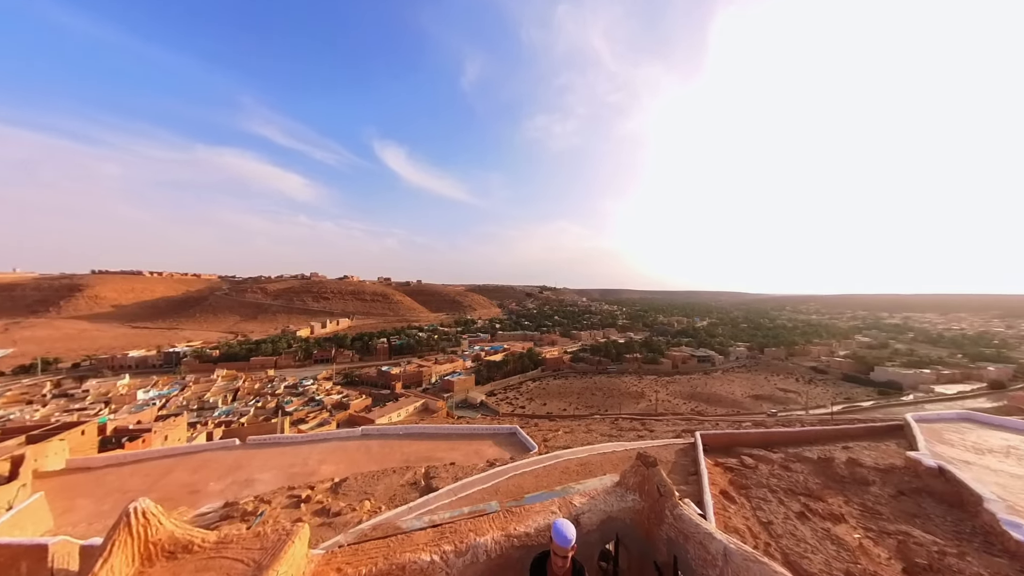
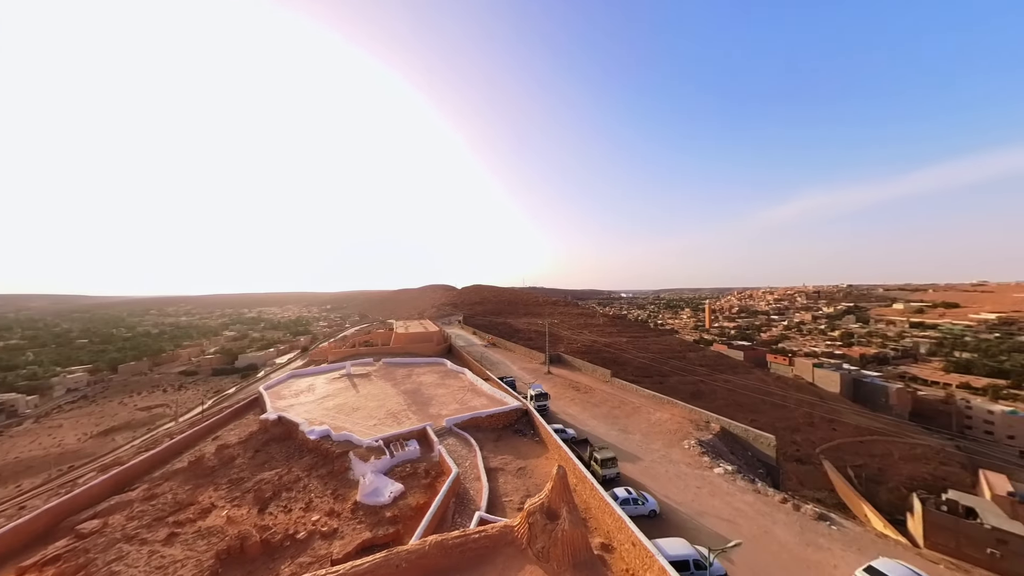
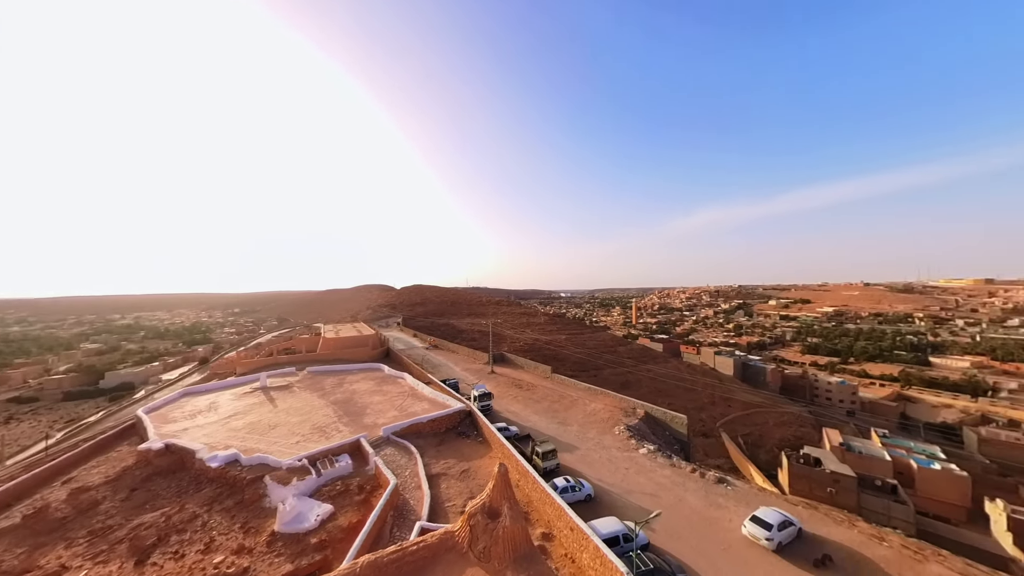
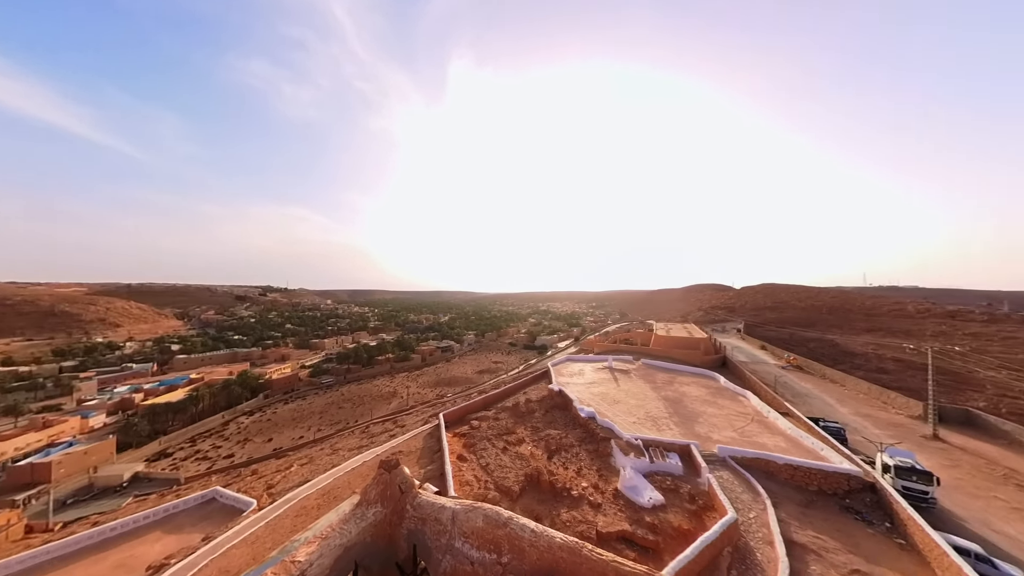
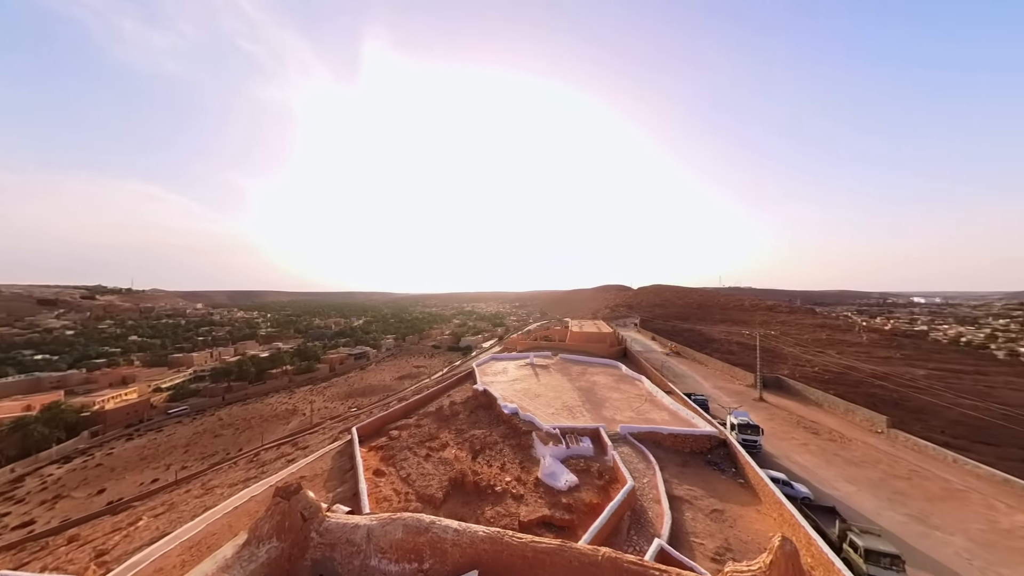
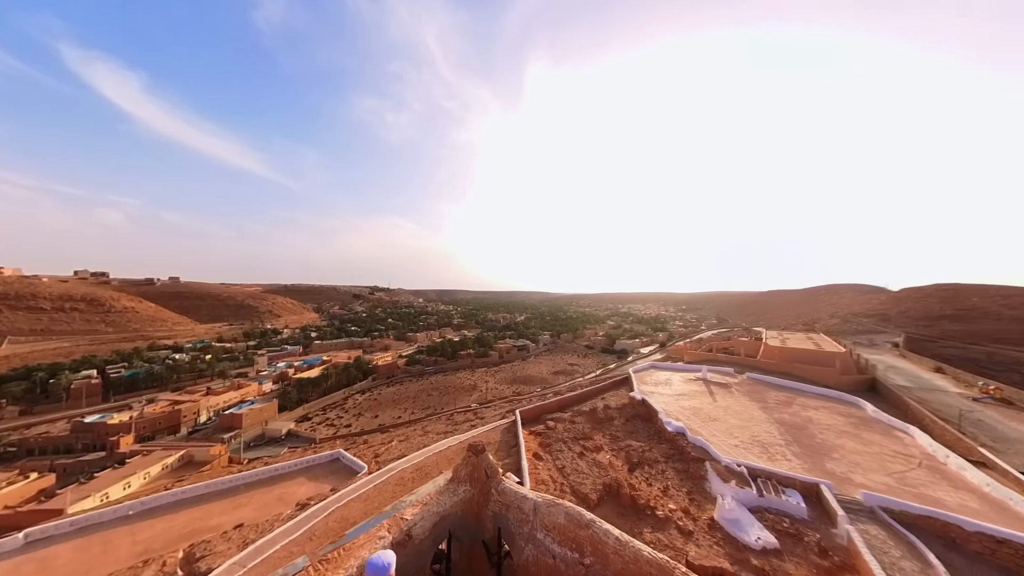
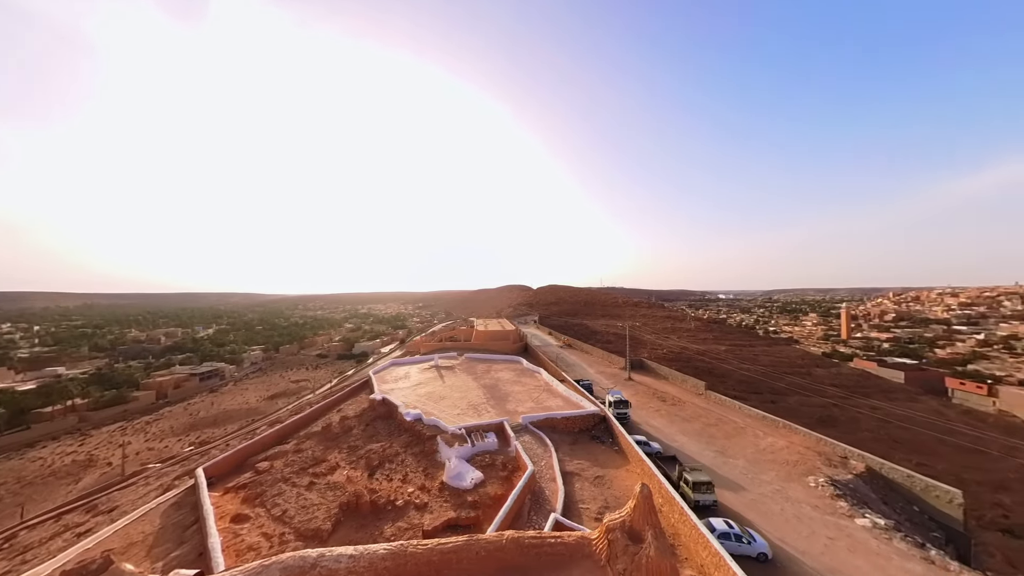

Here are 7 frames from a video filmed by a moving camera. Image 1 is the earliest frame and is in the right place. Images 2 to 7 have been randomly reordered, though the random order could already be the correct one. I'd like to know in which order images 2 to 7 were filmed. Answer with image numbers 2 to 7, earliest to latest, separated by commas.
6, 4, 5, 7, 2, 3
